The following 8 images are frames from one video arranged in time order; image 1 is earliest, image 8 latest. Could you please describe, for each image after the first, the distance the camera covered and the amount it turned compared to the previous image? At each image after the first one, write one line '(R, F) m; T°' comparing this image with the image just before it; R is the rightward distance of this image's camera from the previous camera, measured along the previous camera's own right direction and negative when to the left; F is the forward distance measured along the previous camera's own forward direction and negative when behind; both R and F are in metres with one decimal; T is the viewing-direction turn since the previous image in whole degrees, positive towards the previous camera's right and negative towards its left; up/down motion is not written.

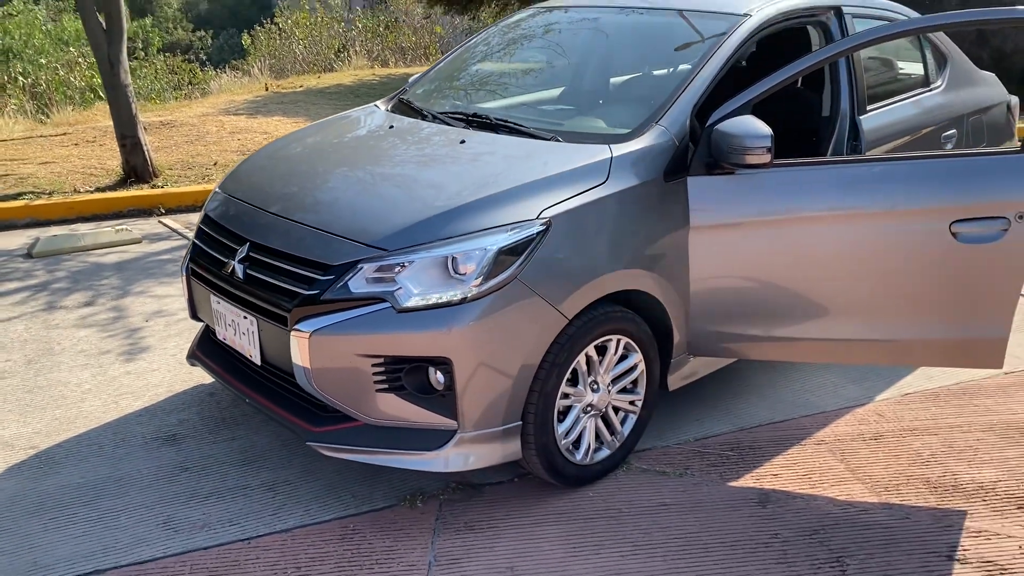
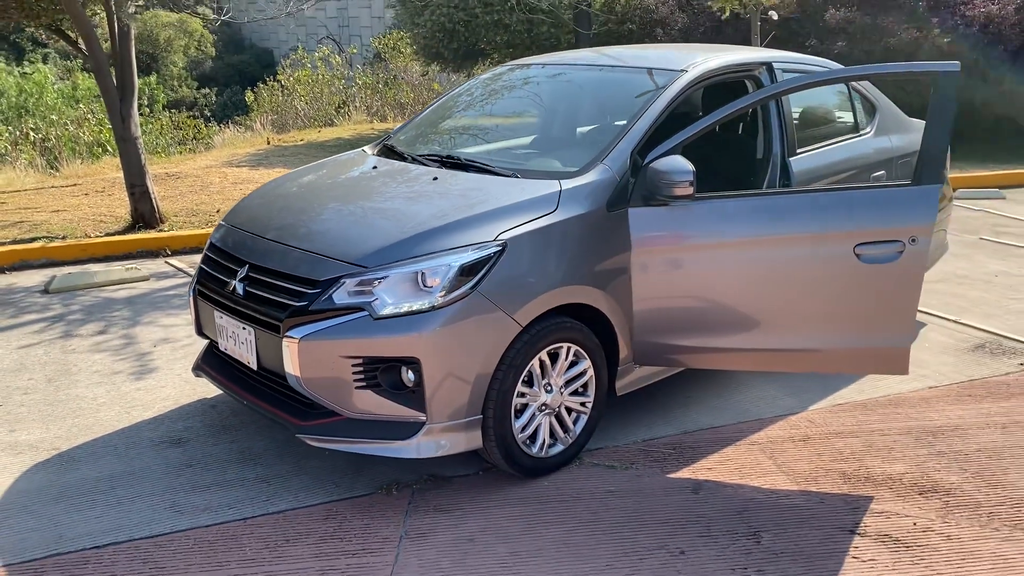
(+0.1, -0.5) m; 0°
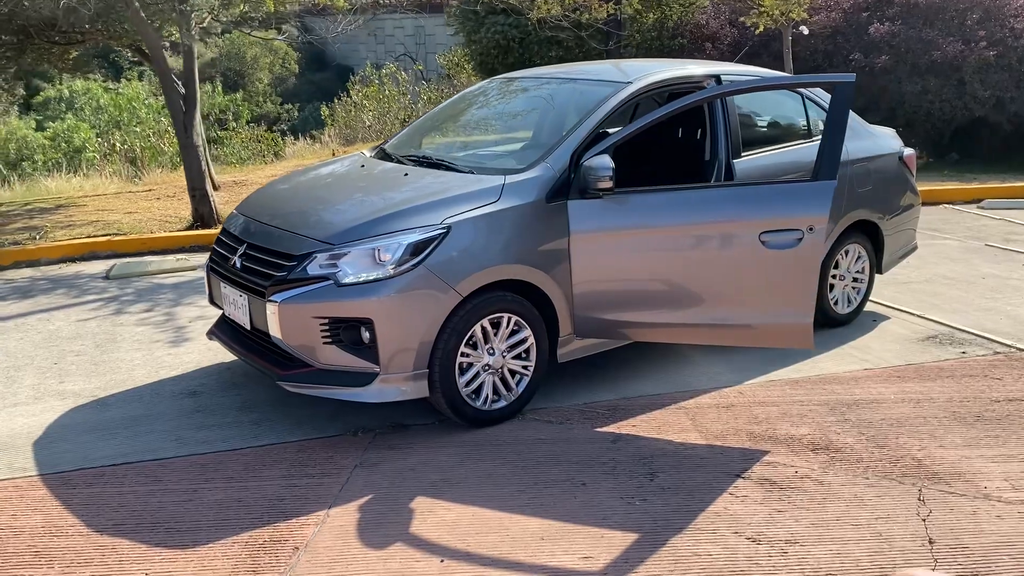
(+0.6, -0.6) m; -5°
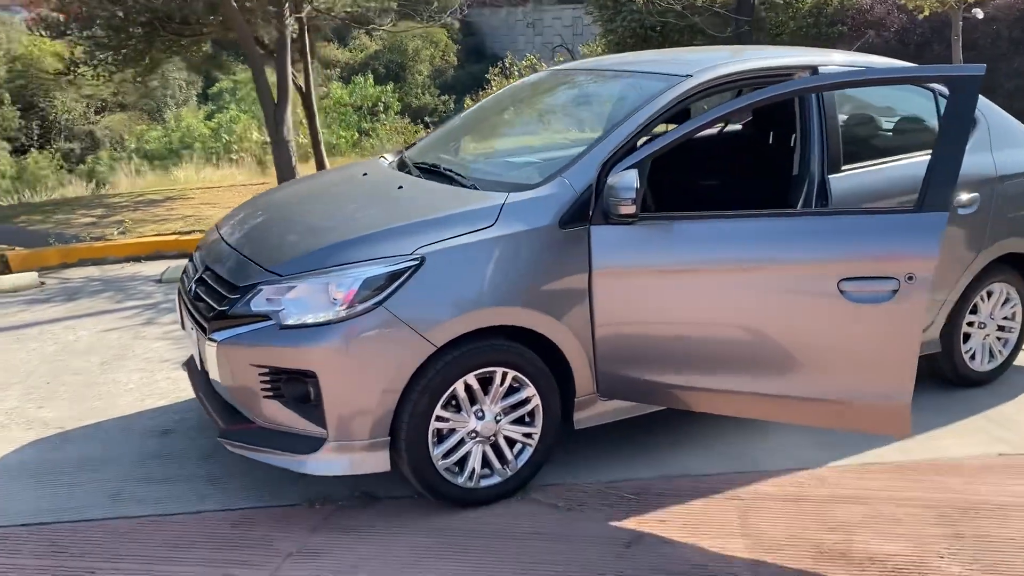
(+0.6, +0.9) m; -10°
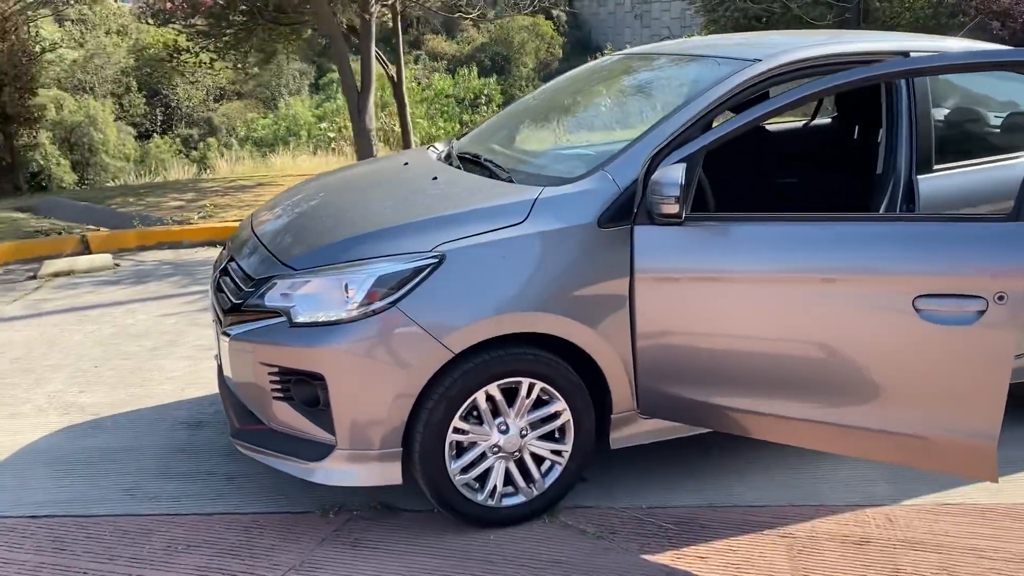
(+0.2, +0.3) m; -6°
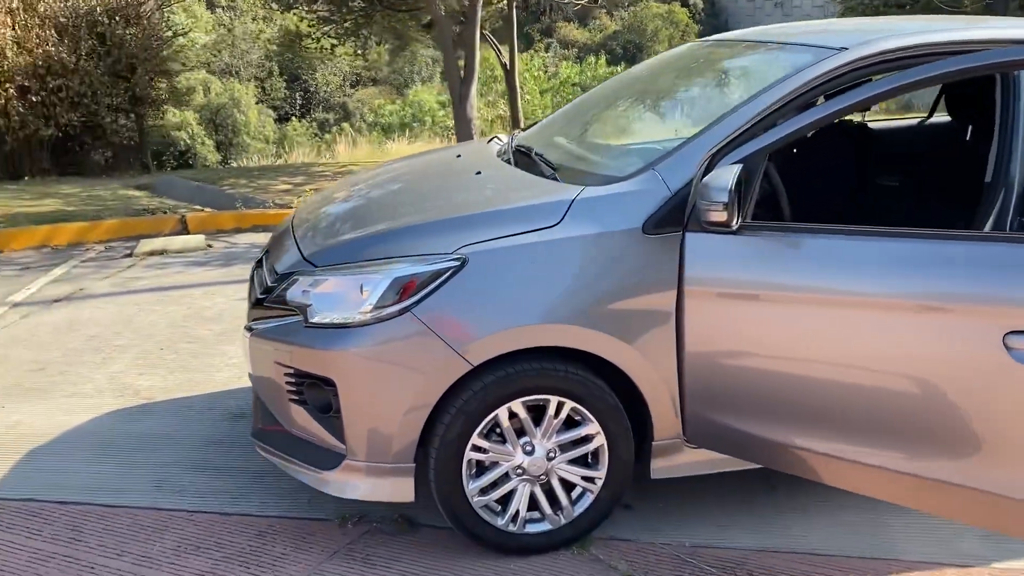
(+0.3, +0.3) m; -8°
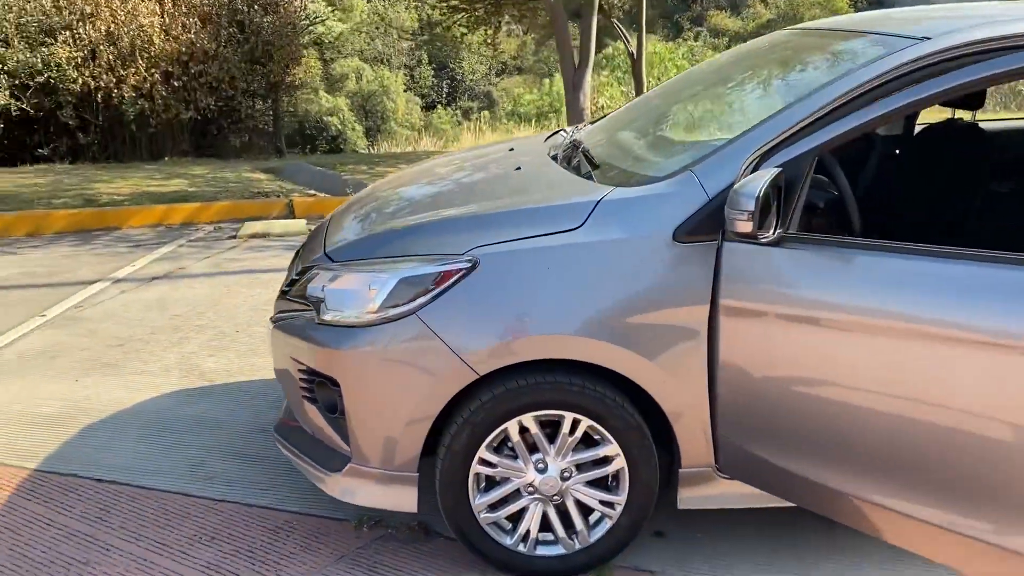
(+0.3, +0.2) m; -9°
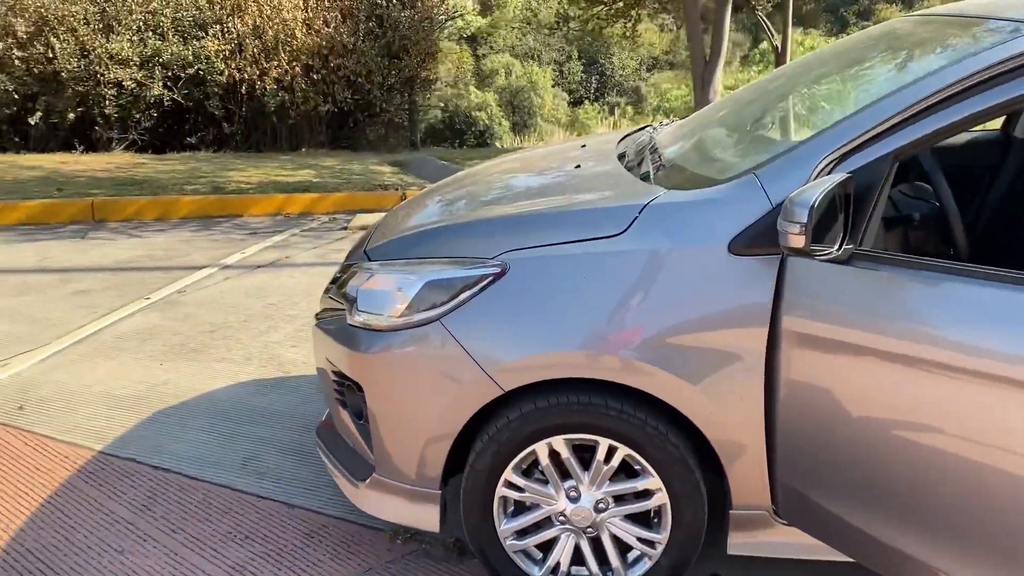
(+0.3, +0.2) m; -9°
